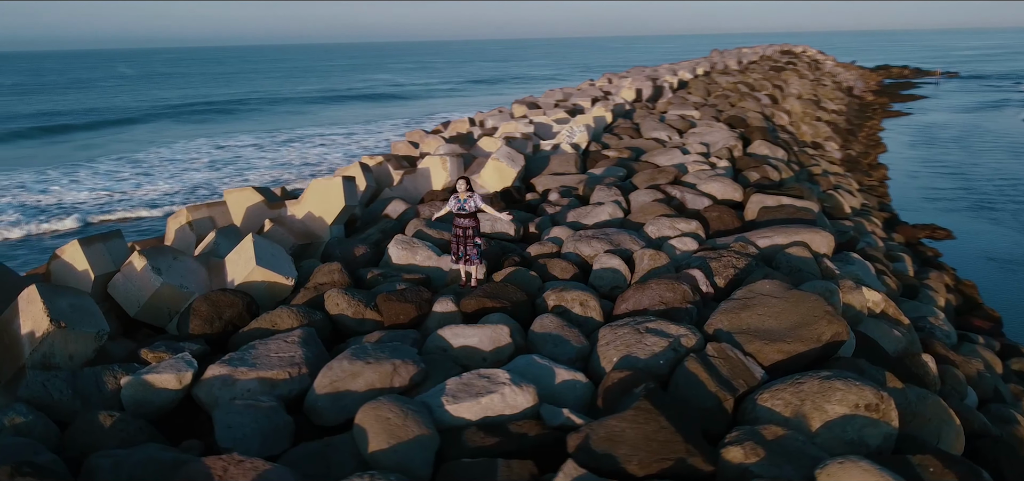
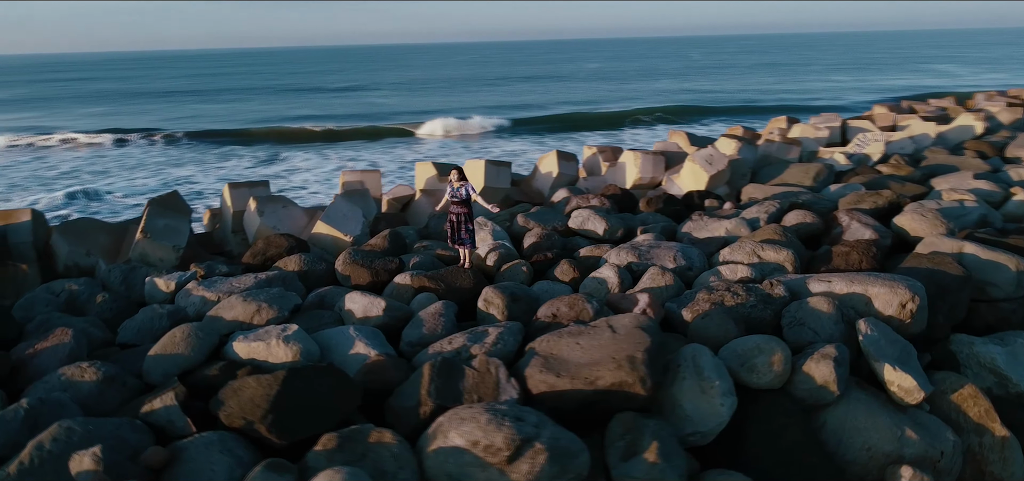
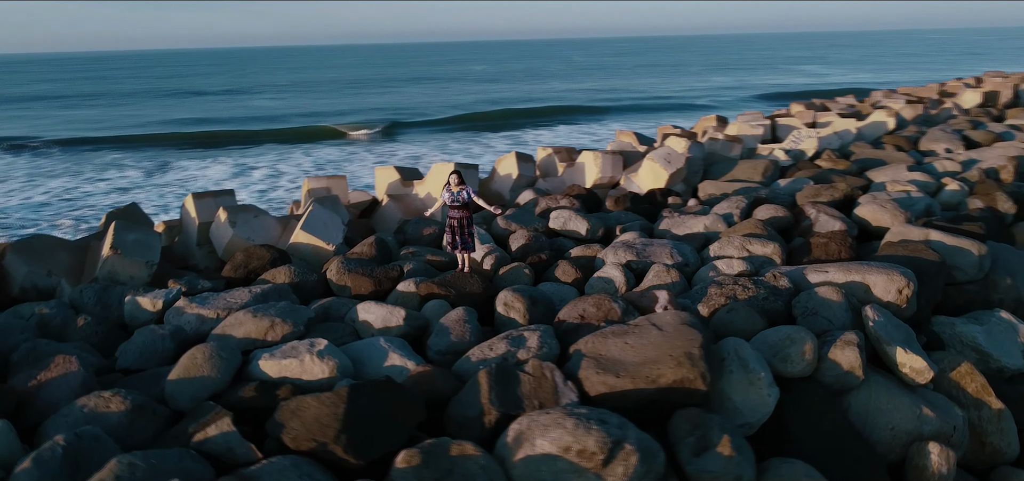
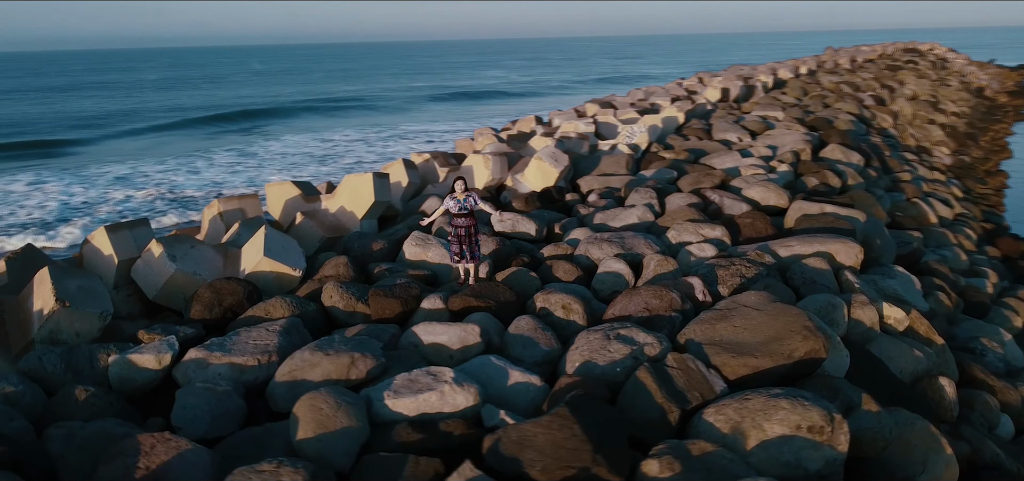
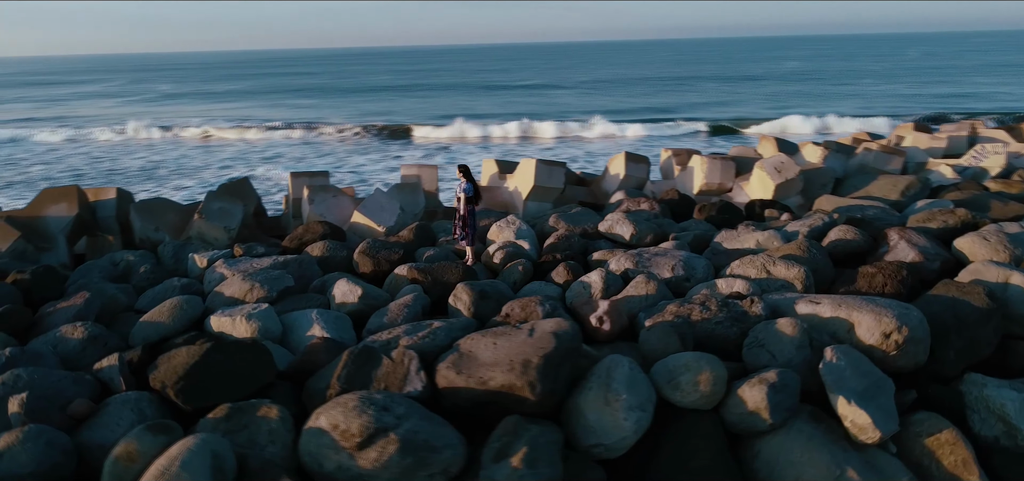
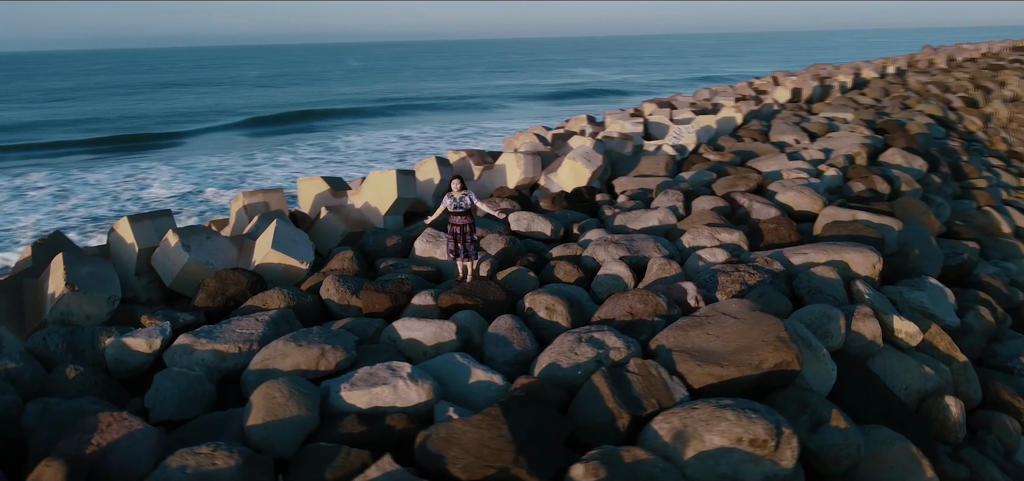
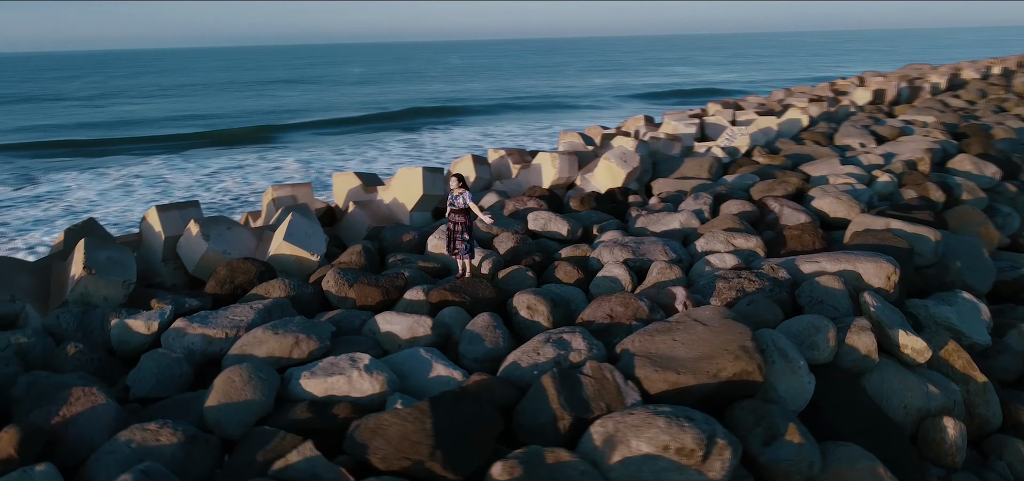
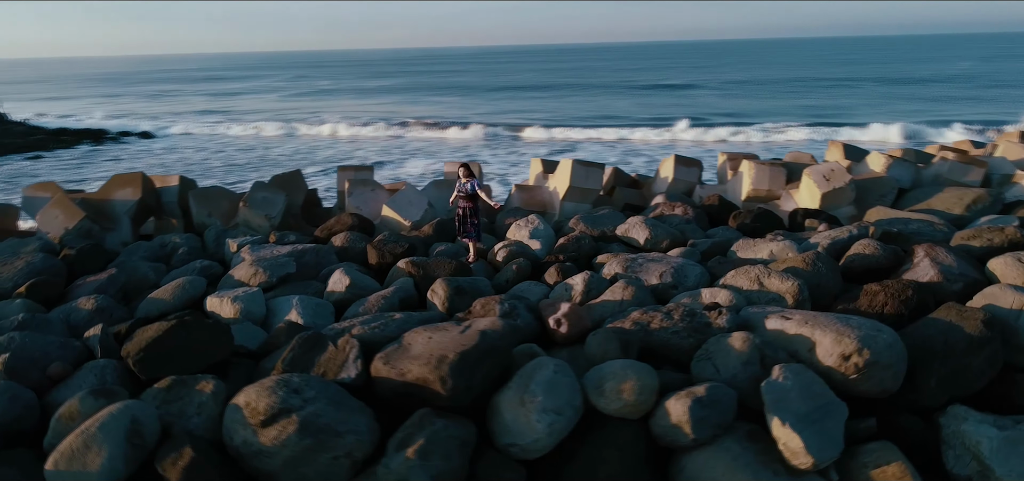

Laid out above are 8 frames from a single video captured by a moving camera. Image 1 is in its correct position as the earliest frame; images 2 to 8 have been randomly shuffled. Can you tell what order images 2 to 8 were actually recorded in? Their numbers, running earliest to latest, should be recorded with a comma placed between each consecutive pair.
4, 6, 7, 3, 2, 5, 8
